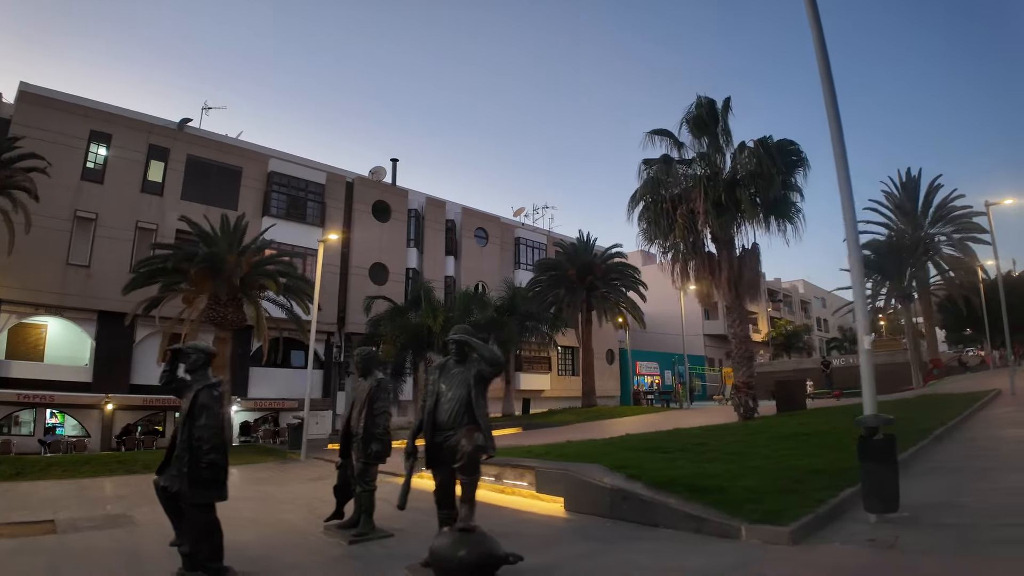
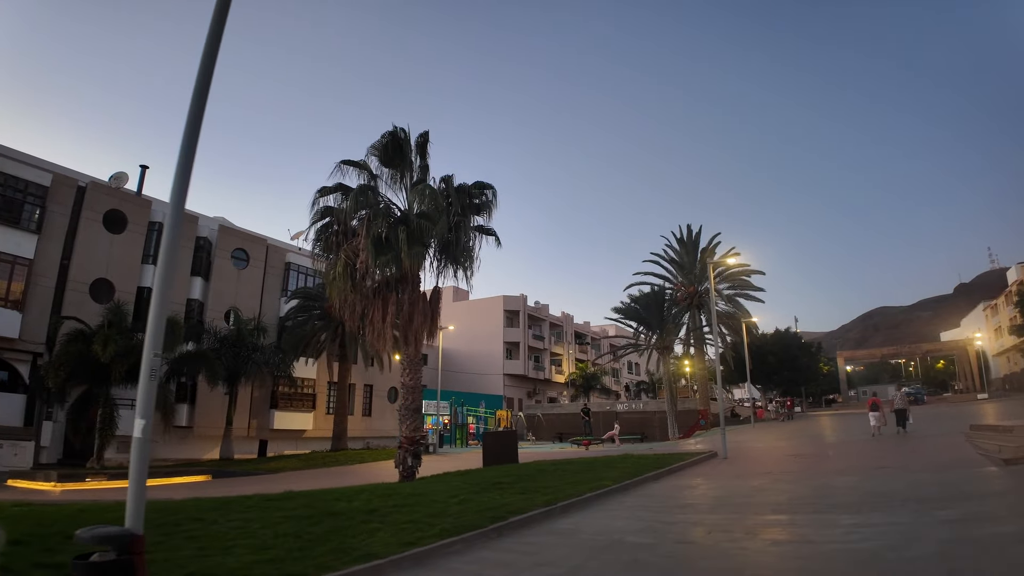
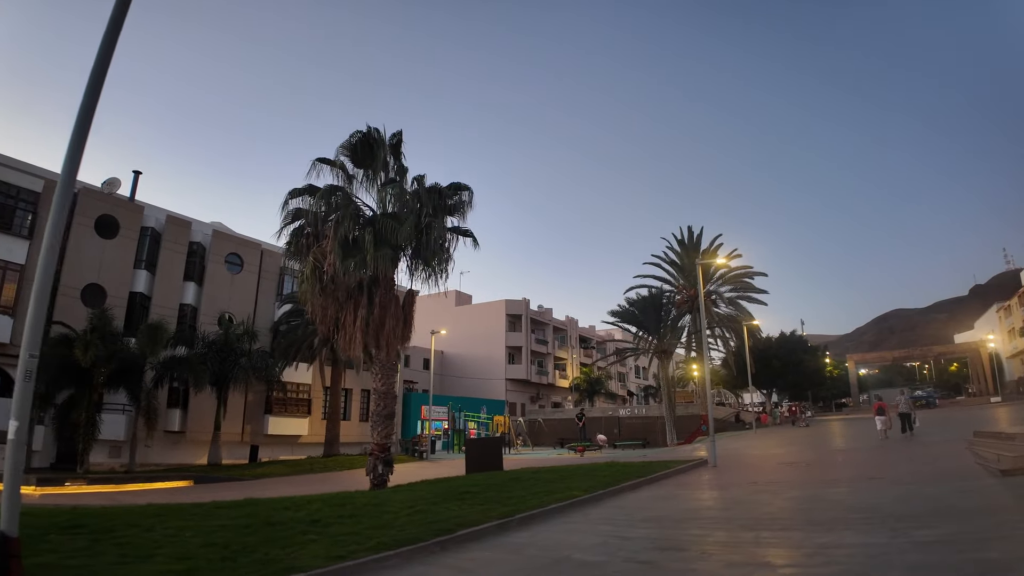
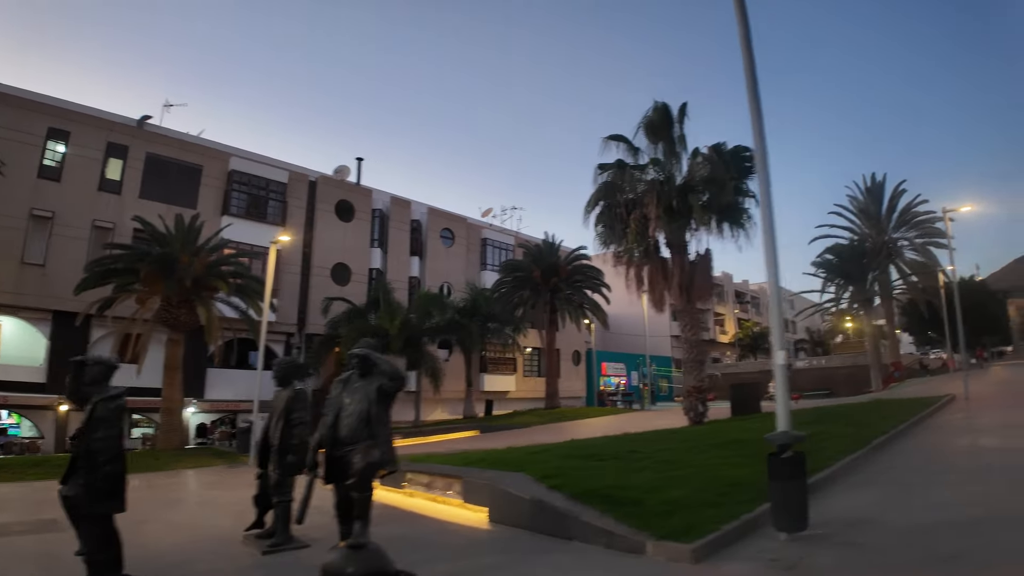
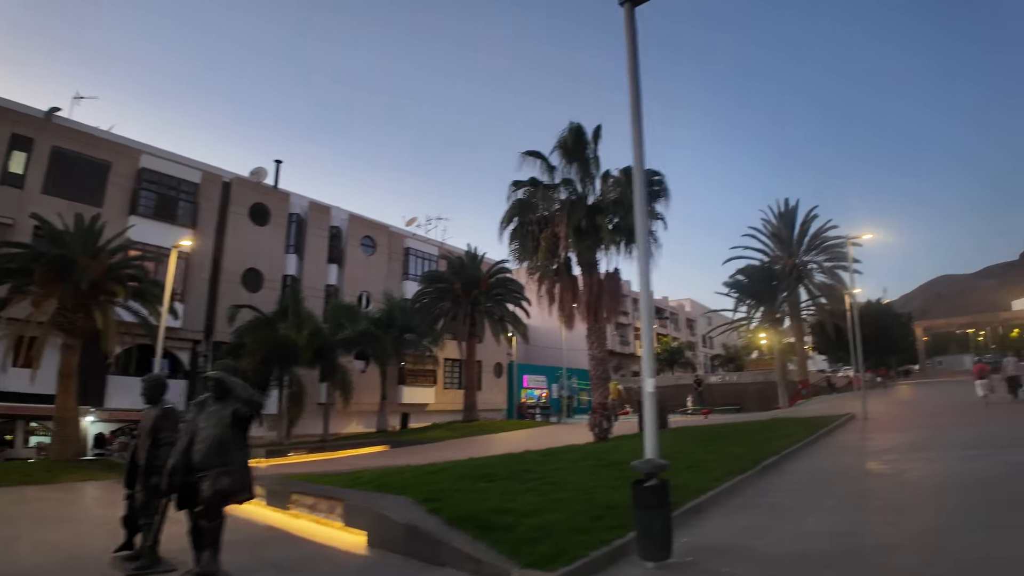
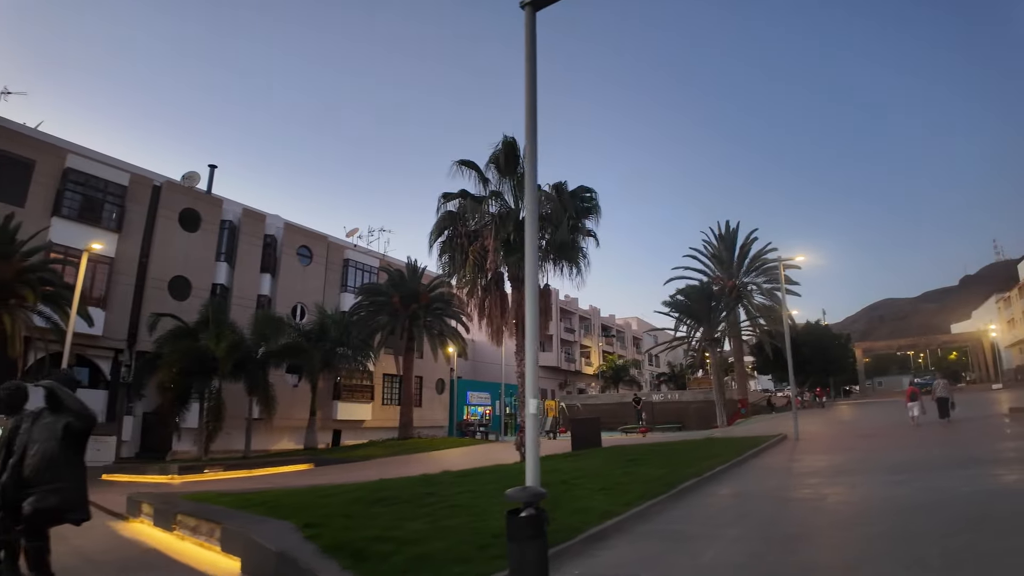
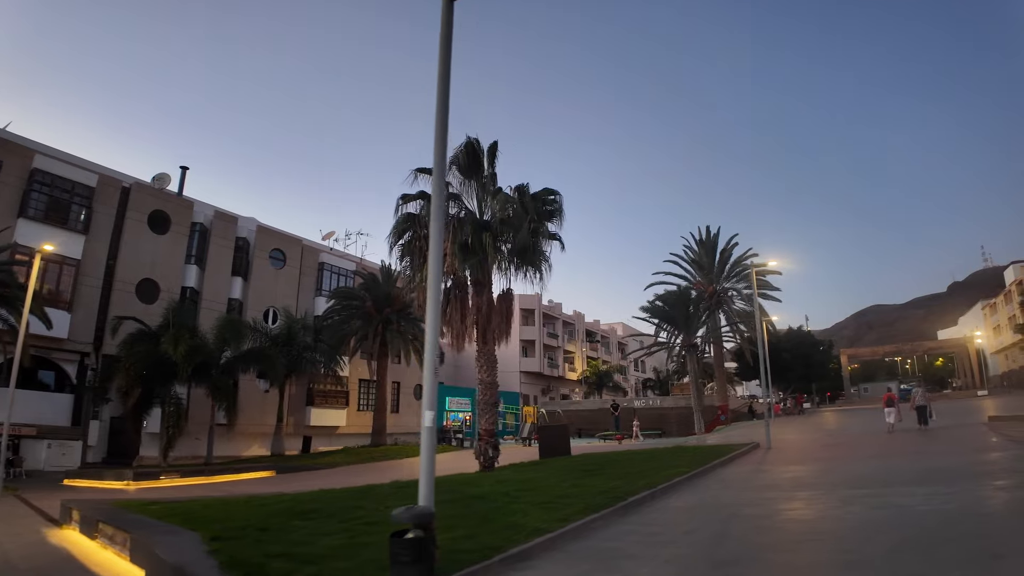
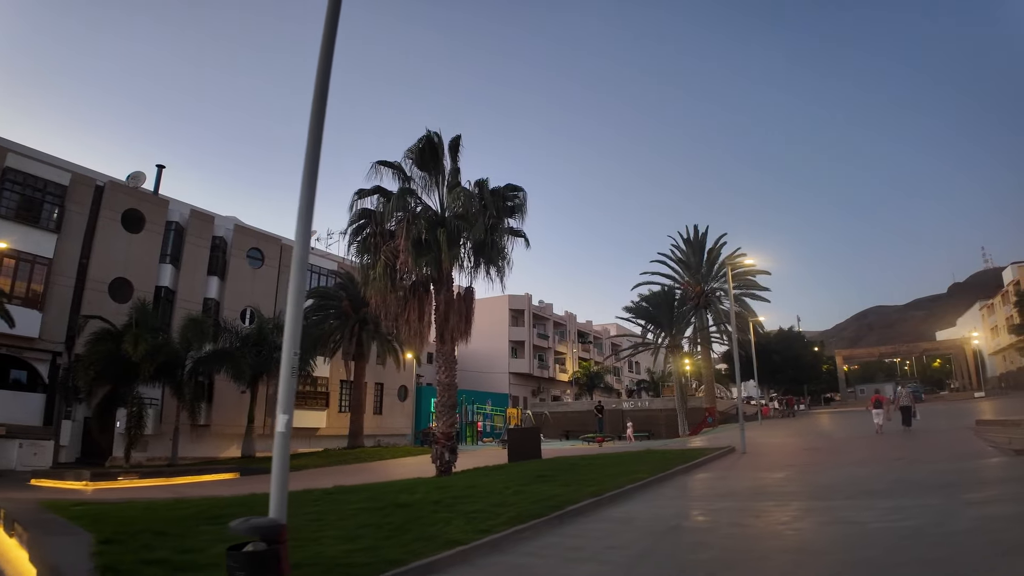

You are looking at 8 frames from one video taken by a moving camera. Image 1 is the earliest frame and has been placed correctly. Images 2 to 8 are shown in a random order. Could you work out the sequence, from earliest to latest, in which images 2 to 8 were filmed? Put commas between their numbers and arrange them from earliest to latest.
4, 5, 6, 7, 8, 2, 3
